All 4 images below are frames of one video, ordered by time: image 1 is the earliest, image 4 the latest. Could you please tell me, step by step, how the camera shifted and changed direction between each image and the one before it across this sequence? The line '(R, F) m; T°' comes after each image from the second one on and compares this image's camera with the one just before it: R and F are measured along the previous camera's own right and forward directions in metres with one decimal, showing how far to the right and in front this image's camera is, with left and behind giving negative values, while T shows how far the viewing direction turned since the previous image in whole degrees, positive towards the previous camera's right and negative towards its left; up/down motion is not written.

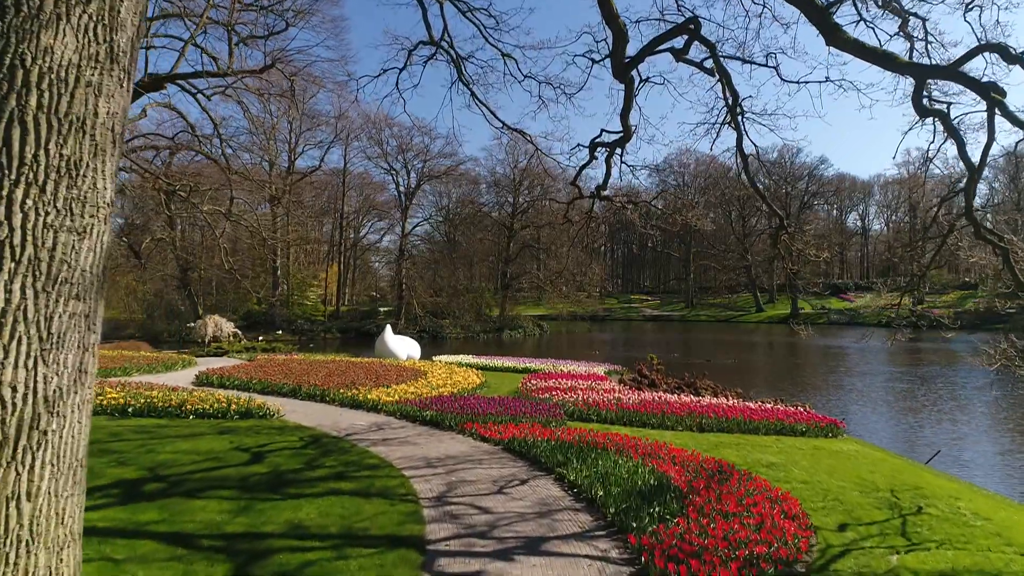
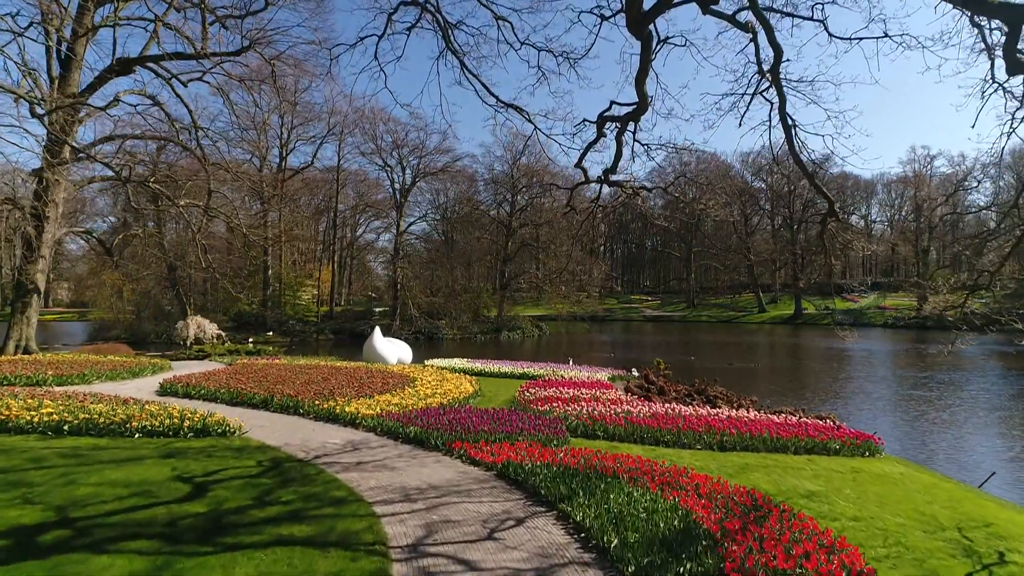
(0.0, +0.9) m; 0°
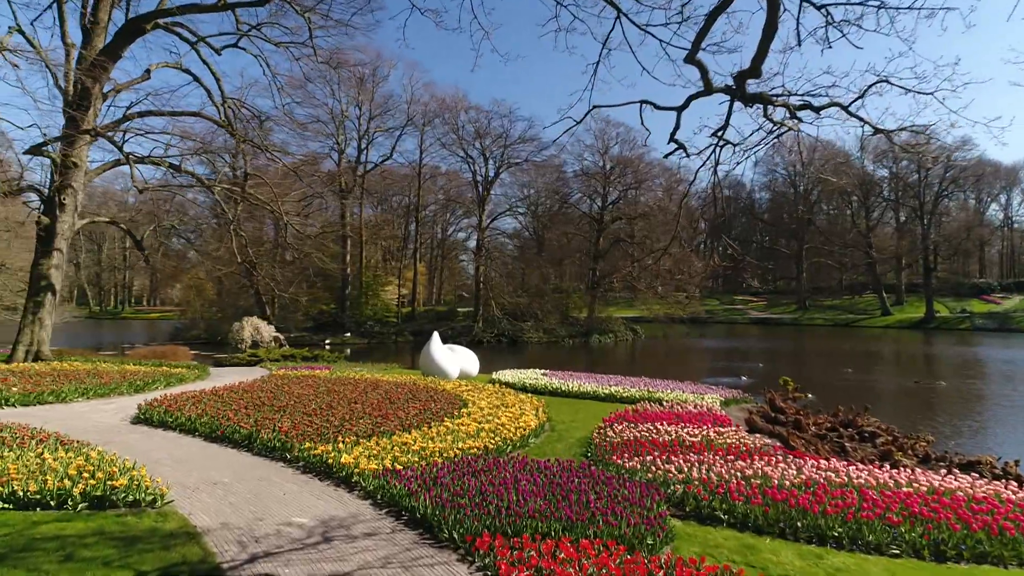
(+0.2, +2.6) m; -9°
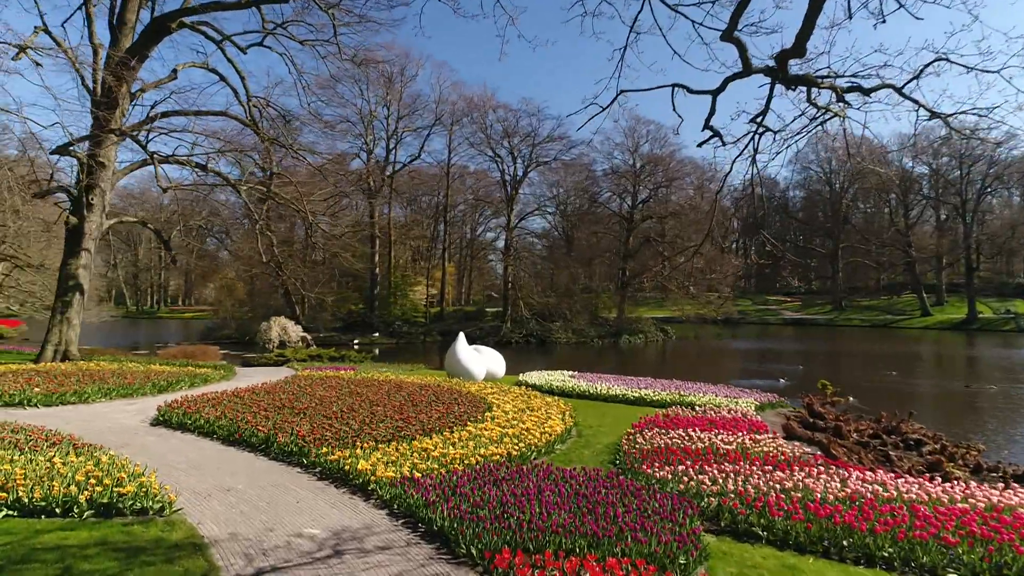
(0.0, +0.3) m; -3°
